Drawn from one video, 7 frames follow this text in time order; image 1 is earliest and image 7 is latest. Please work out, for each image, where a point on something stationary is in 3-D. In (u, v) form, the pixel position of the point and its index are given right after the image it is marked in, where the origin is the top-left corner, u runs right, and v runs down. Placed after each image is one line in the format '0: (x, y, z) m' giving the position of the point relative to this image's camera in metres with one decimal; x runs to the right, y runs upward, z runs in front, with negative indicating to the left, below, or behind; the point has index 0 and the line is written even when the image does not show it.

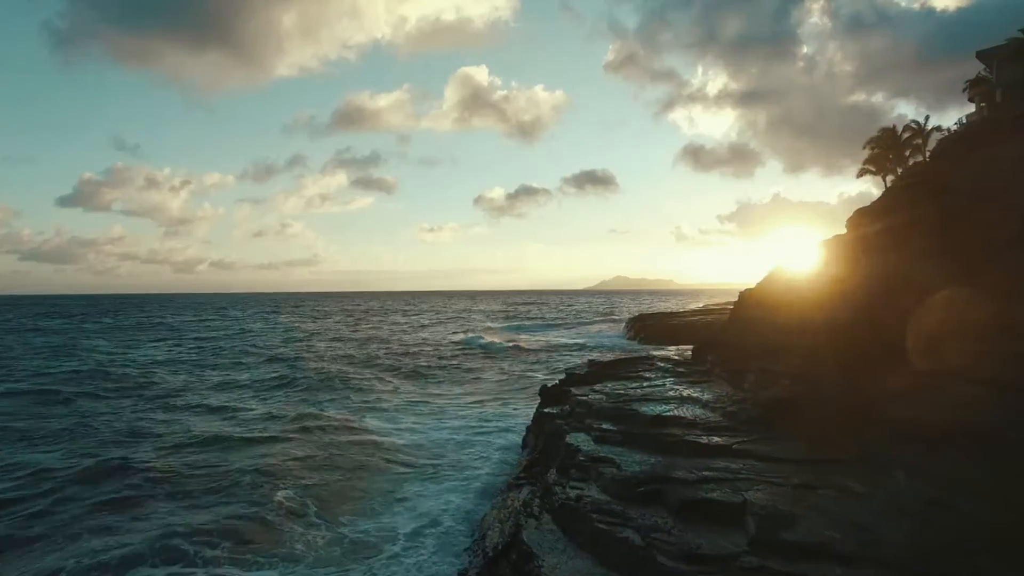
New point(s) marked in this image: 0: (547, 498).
0: (+0.5, -2.9, +7.7) m
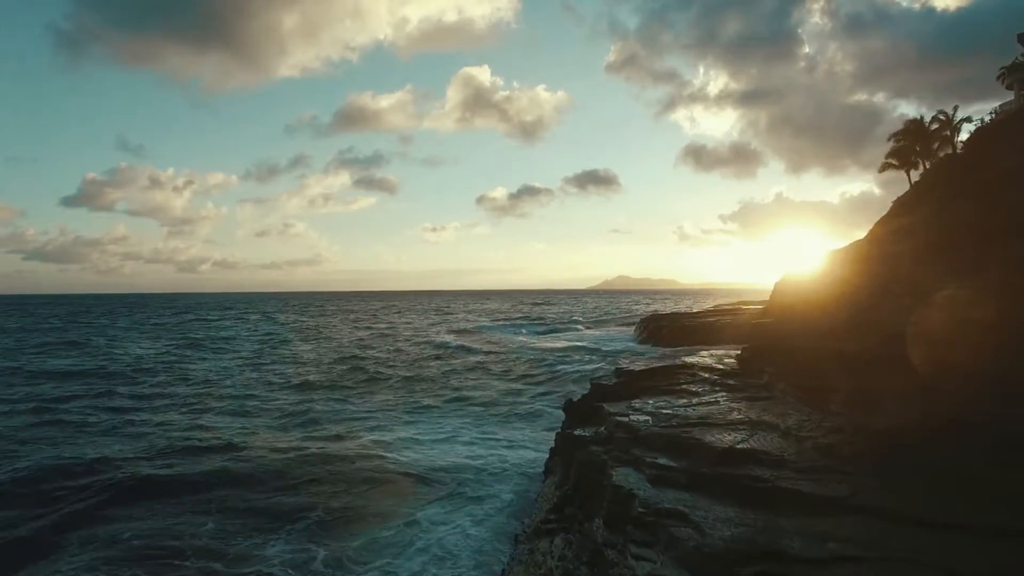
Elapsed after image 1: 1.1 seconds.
0: (+0.9, -2.9, +5.8) m
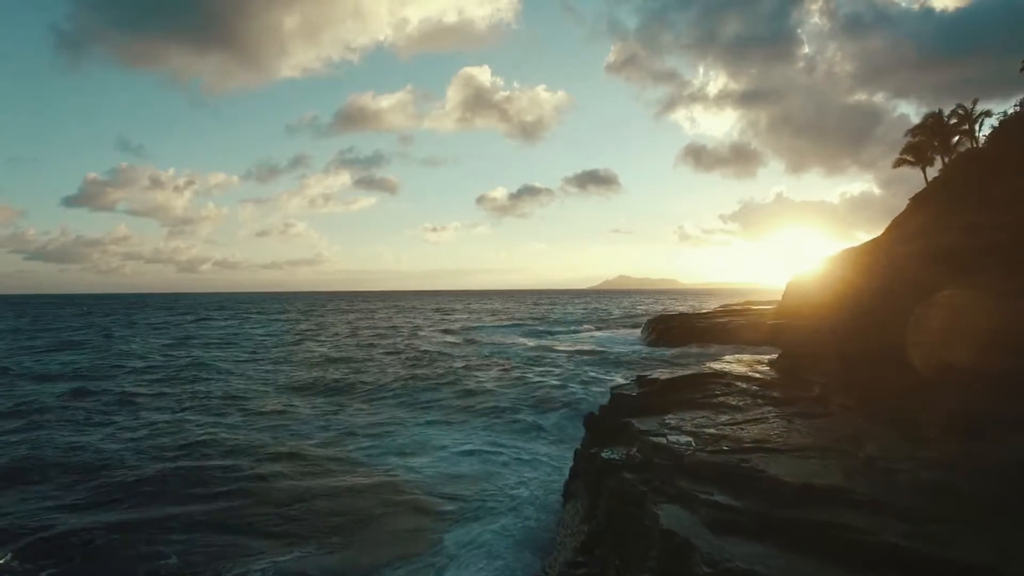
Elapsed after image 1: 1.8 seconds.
0: (+2.5, -3.0, +7.1) m
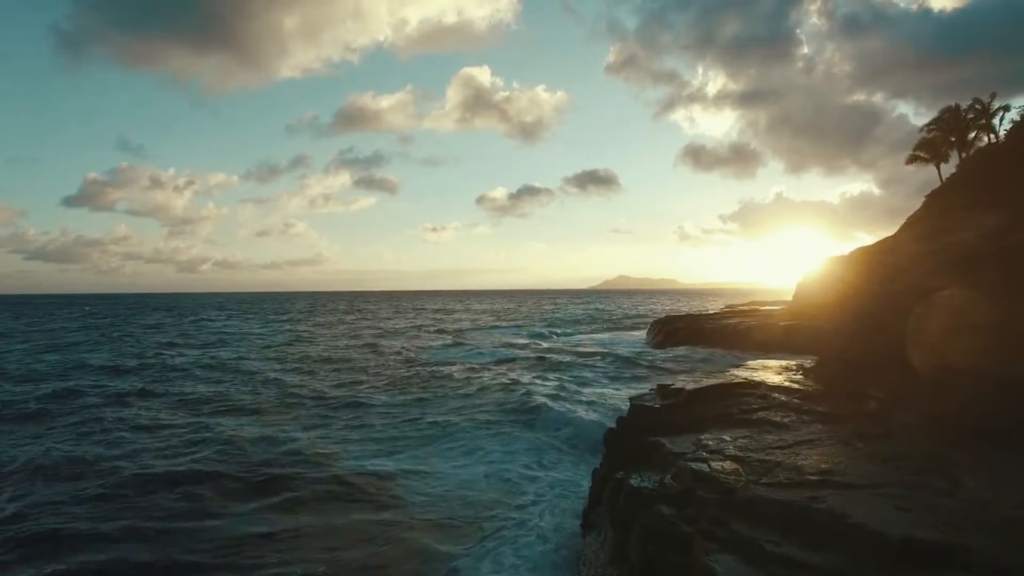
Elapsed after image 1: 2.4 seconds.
0: (+3.8, -2.3, +10.2) m
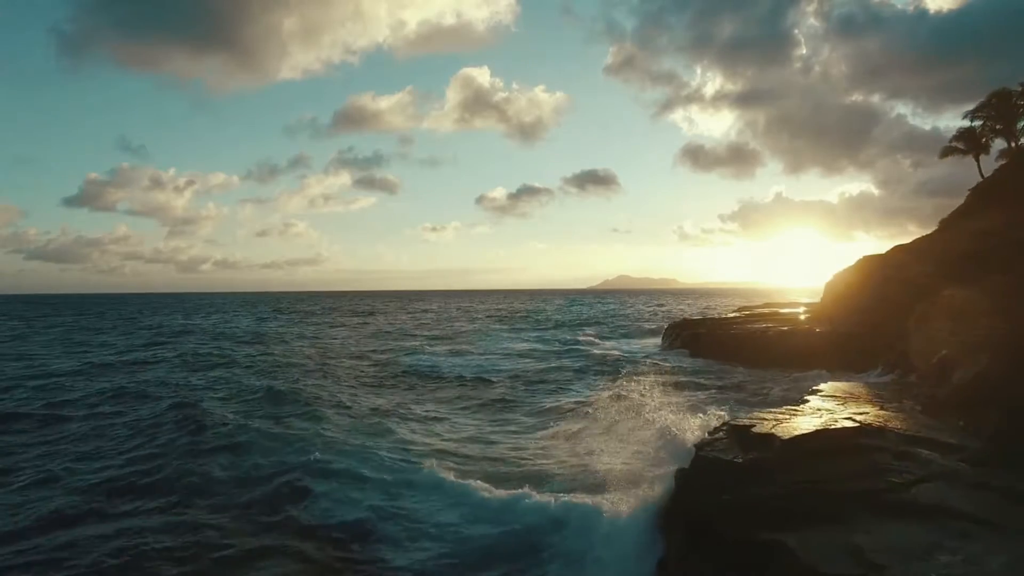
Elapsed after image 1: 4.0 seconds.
0: (+5.4, -2.8, +8.6) m
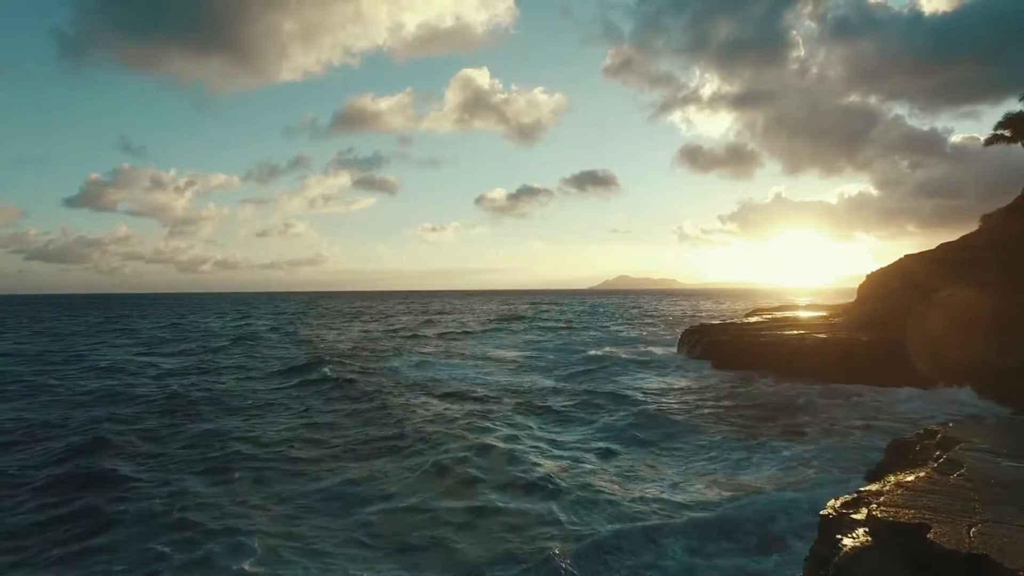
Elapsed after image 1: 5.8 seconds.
0: (+7.7, -2.5, +12.6) m
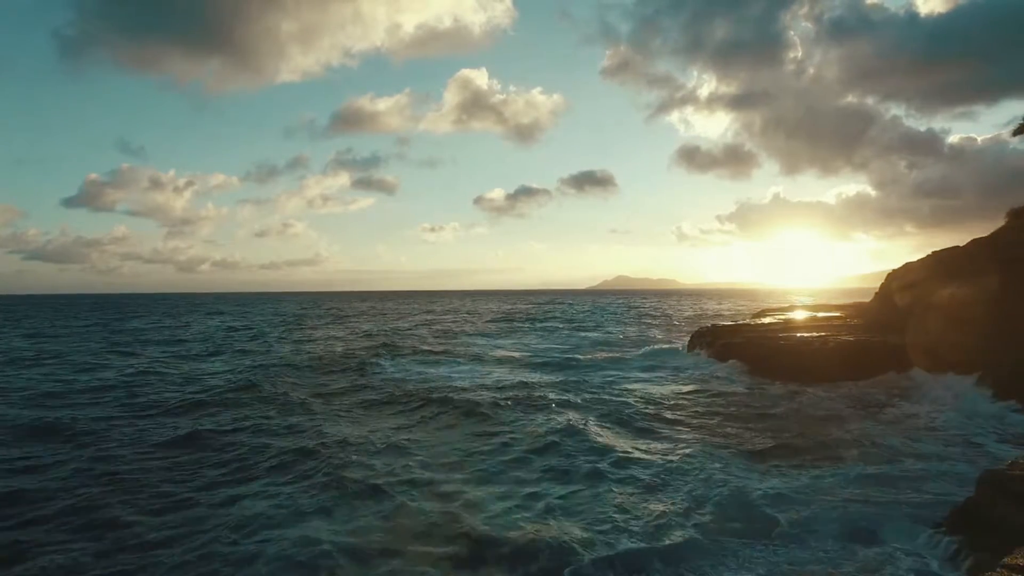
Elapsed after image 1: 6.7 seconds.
0: (+10.1, -2.4, +14.9) m
